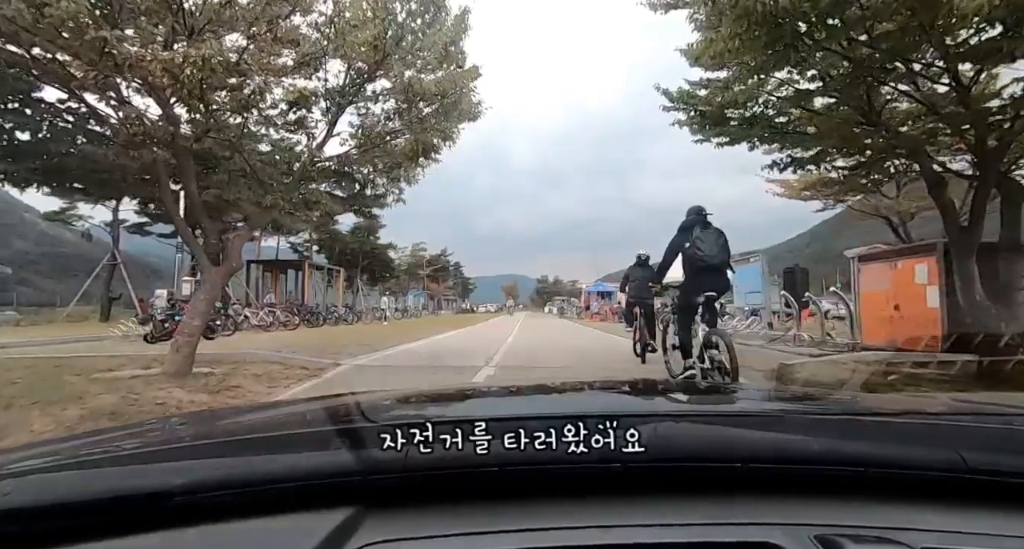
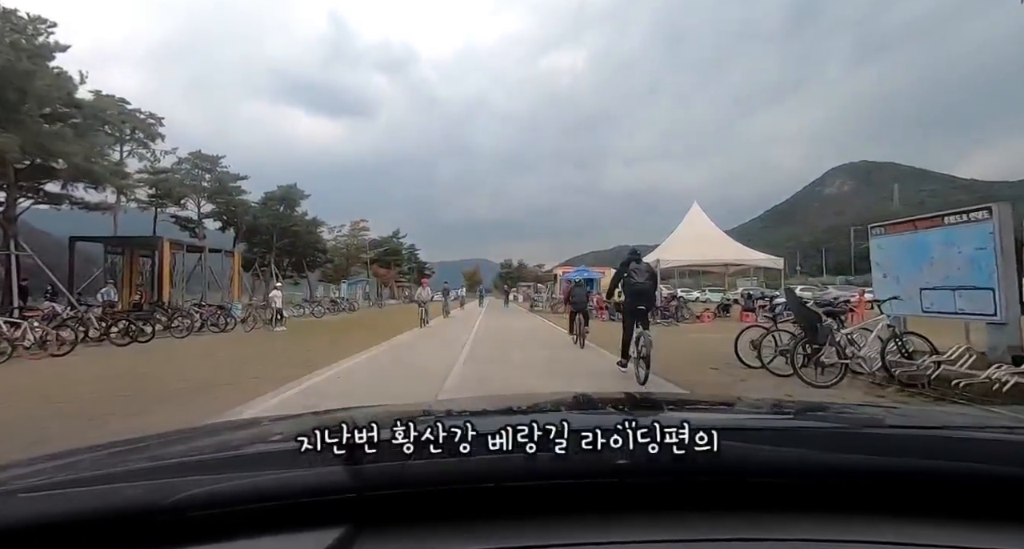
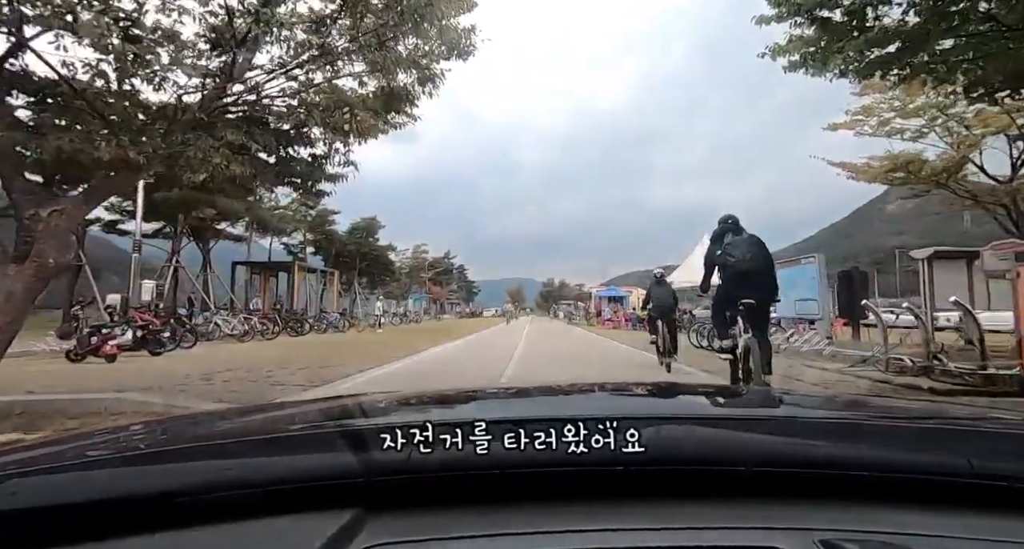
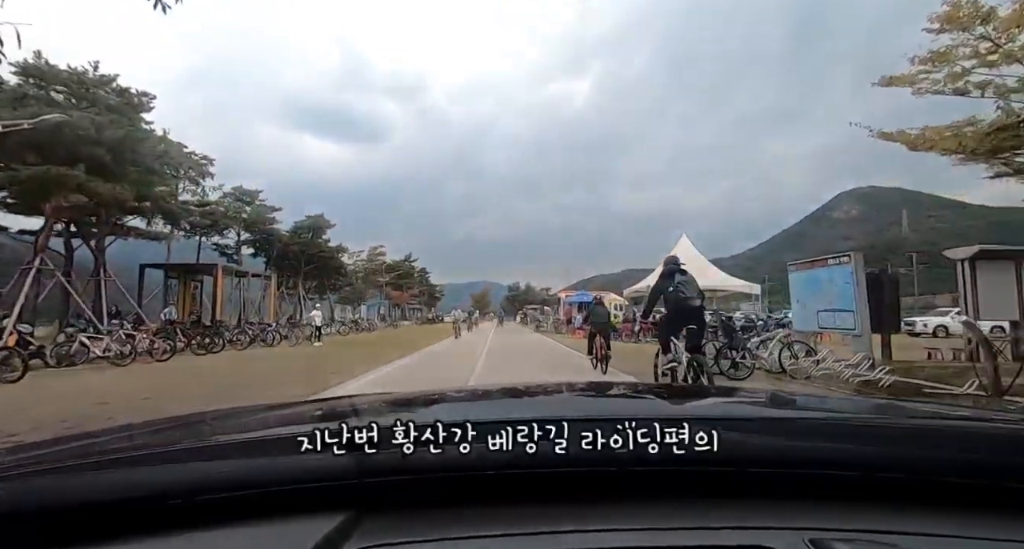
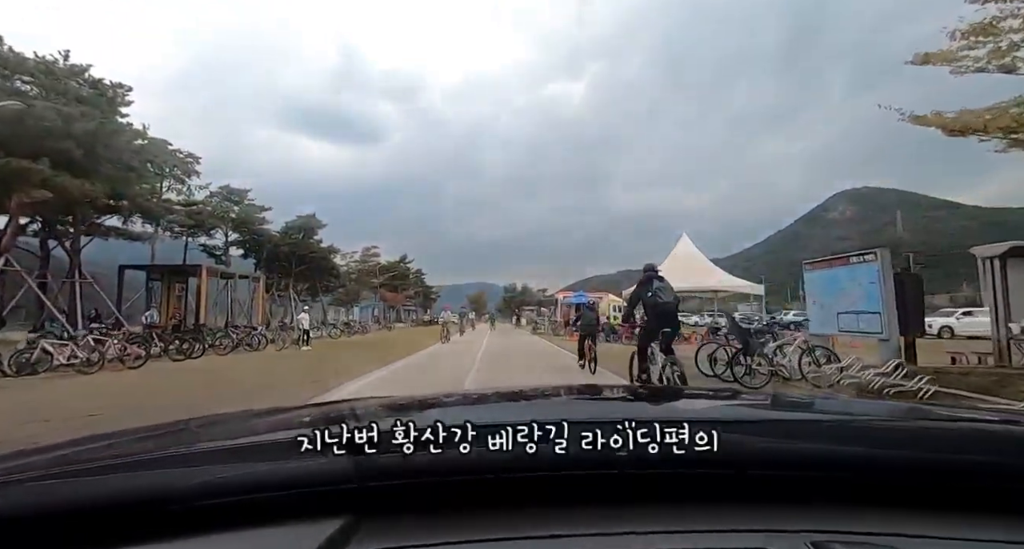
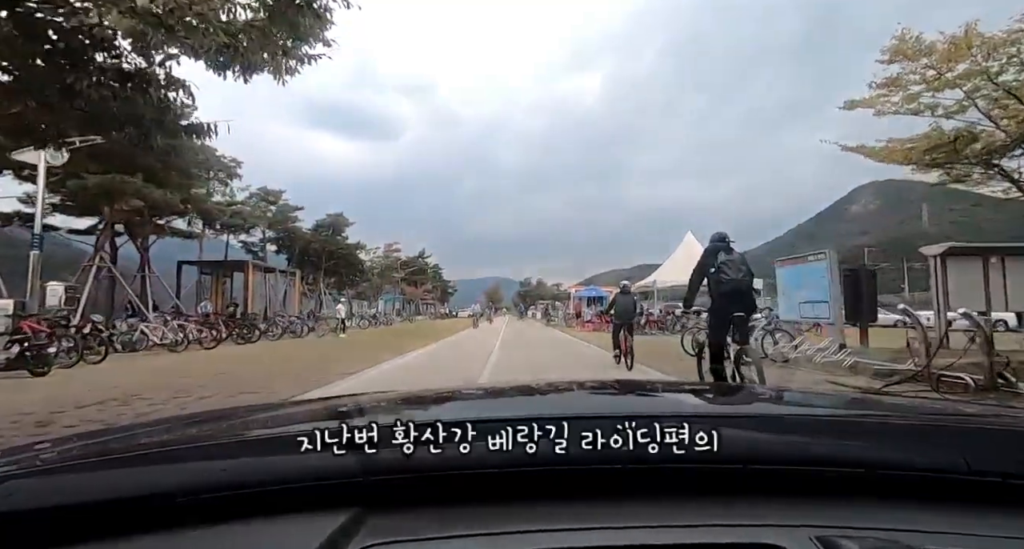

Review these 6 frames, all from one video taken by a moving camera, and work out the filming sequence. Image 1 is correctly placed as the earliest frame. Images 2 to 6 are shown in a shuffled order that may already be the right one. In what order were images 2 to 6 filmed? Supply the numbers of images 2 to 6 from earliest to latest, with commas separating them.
3, 6, 4, 5, 2
